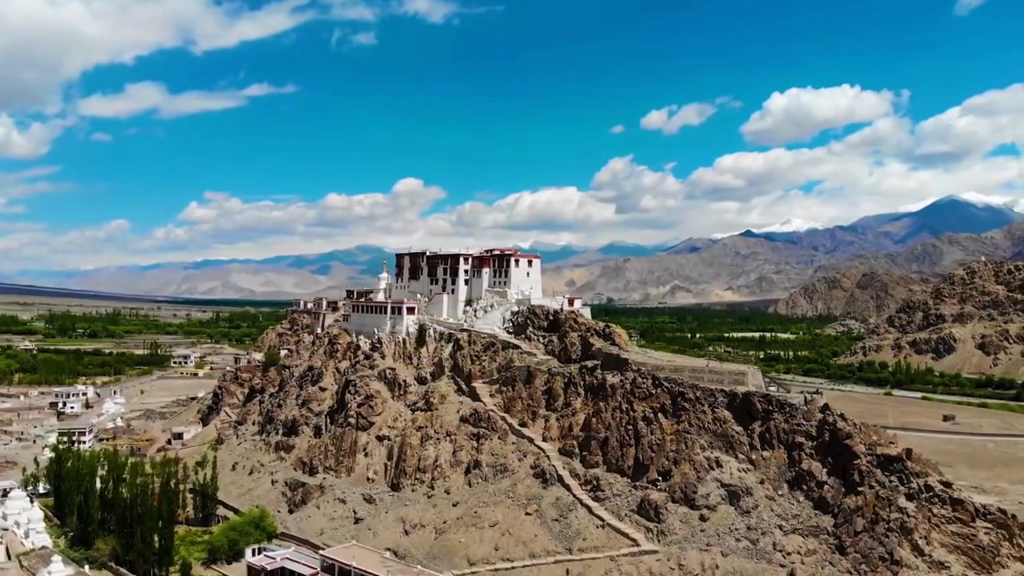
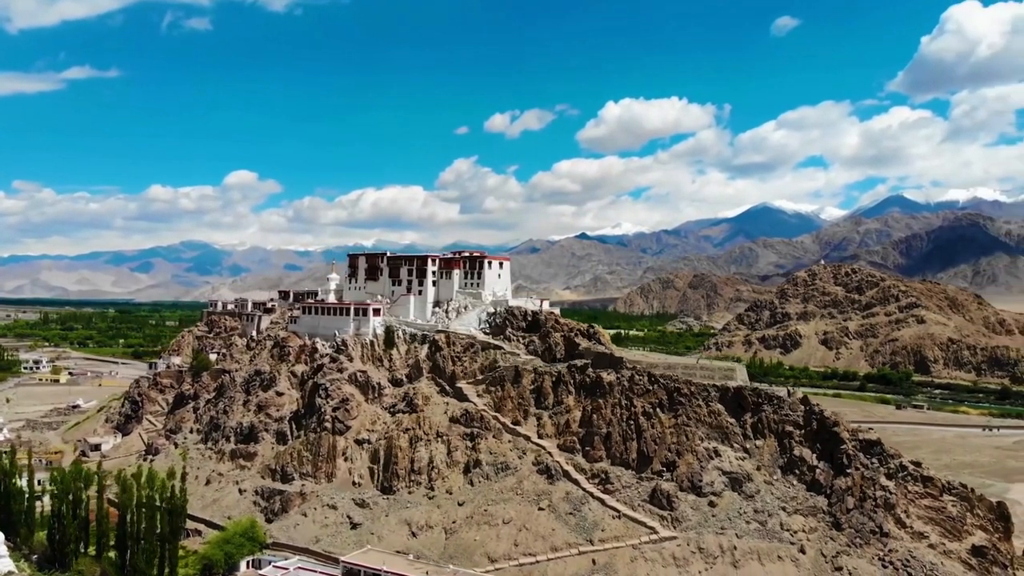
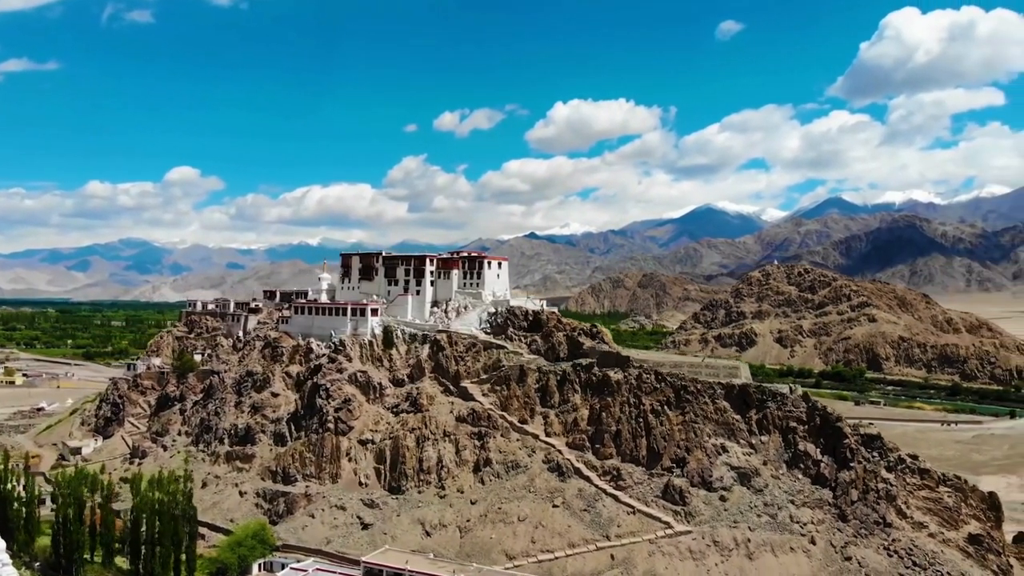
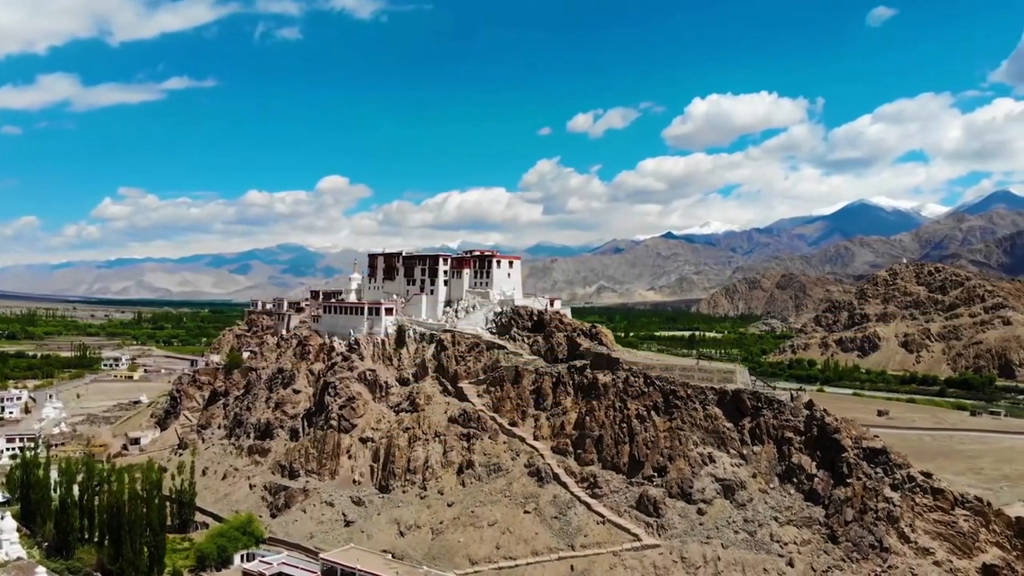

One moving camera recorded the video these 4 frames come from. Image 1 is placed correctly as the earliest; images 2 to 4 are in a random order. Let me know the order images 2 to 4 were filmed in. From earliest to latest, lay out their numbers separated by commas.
4, 2, 3
